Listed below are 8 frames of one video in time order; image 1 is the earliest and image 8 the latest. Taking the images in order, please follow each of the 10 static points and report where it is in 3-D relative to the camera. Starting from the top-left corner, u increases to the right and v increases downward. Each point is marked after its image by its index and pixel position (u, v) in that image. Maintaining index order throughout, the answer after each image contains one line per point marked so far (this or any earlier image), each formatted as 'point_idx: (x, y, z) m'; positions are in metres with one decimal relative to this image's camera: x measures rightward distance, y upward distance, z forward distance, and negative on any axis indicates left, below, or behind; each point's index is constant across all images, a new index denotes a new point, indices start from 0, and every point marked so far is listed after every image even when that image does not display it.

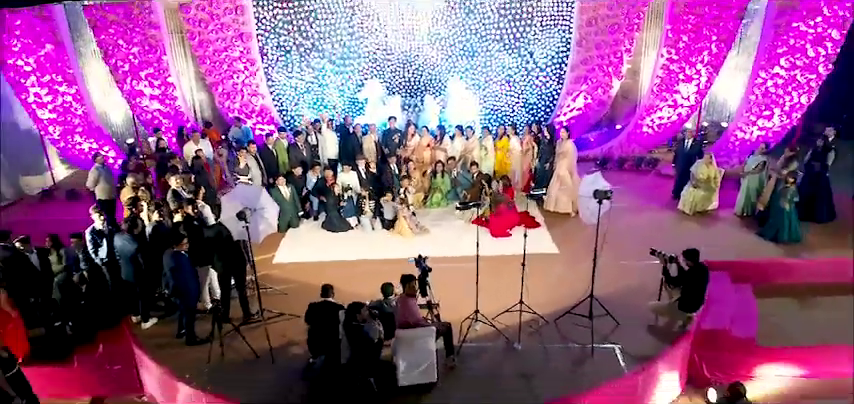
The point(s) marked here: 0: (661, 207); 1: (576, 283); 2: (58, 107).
0: (+2.6, -0.1, +6.9) m
1: (+1.2, -0.7, +5.4) m
2: (-4.9, +1.3, +8.3) m
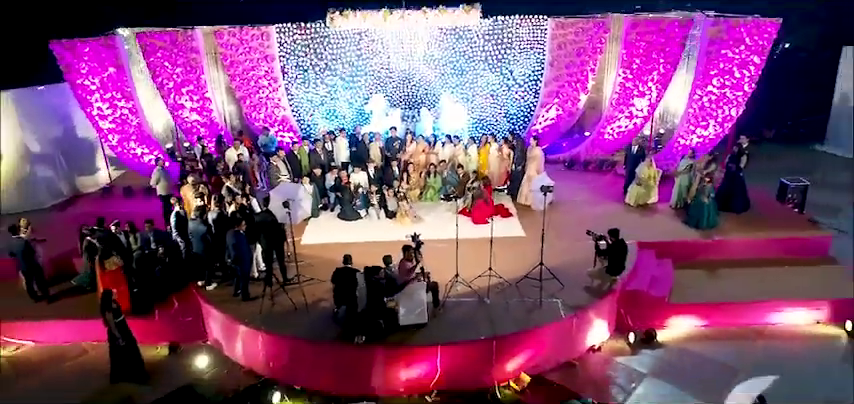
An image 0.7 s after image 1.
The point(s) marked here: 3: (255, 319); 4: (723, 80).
0: (+2.6, 0.0, +8.5) m
1: (+1.2, -0.6, +7.0) m
2: (-5.0, +1.3, +9.9) m
3: (-1.7, -1.1, +5.9) m
4: (+4.5, +1.8, +9.0) m
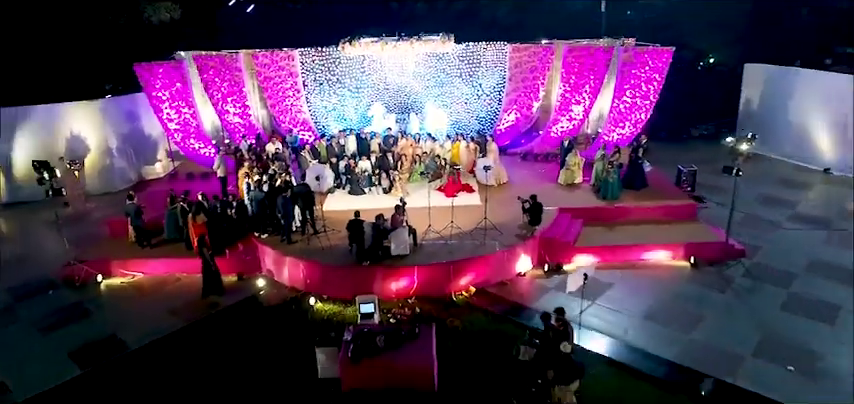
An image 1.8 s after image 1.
0: (+2.3, +0.4, +11.6) m
1: (+0.9, -0.2, +10.1) m
2: (-5.3, +1.7, +13.0) m
3: (-2.0, -0.8, +9.0) m
4: (+4.2, +2.2, +12.1) m
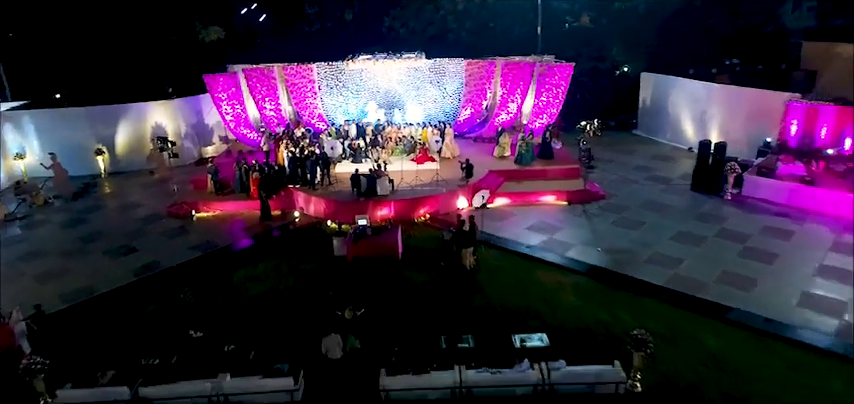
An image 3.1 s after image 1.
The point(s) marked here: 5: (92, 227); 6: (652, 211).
0: (+1.7, +1.3, +17.0) m
1: (+0.3, +0.7, +15.5) m
2: (-5.9, +2.6, +18.4) m
3: (-2.6, +0.2, +14.4) m
4: (+3.6, +3.2, +17.5) m
5: (-8.3, -0.7, +14.7) m
6: (+5.4, -0.2, +14.0) m
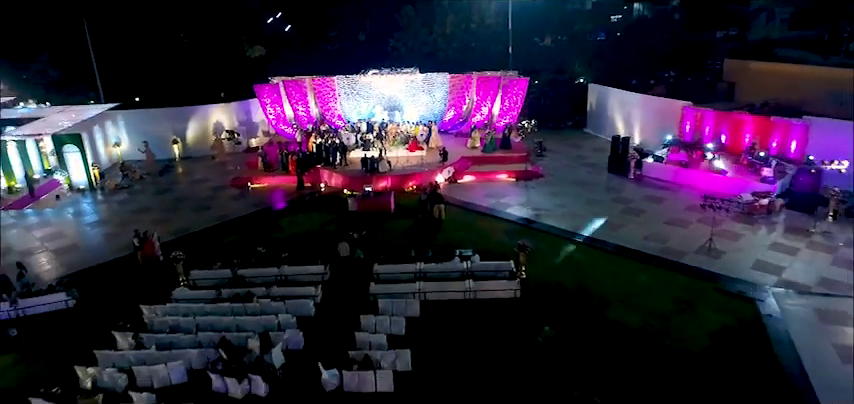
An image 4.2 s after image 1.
0: (+1.3, +2.1, +22.8) m
1: (-0.1, +1.5, +21.3) m
2: (-6.2, +3.5, +24.4) m
3: (-3.0, +1.0, +20.3) m
4: (+3.2, +4.0, +23.2) m
5: (-8.7, +0.2, +20.7) m
6: (+4.9, +0.5, +19.7) m
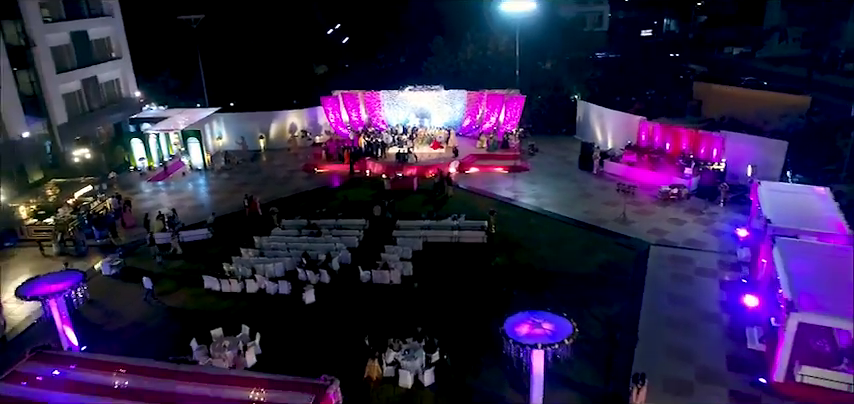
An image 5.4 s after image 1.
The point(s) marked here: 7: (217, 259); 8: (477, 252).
0: (+2.3, +2.8, +30.2) m
1: (+0.7, +2.3, +28.9) m
2: (-5.0, +4.5, +32.4) m
3: (-2.3, +1.9, +28.1) m
4: (+4.3, +4.6, +30.5) m
5: (-7.9, +1.3, +29.0) m
6: (+5.6, +1.1, +26.9) m
7: (-6.9, -1.9, +19.6) m
8: (+1.7, -1.6, +19.6) m
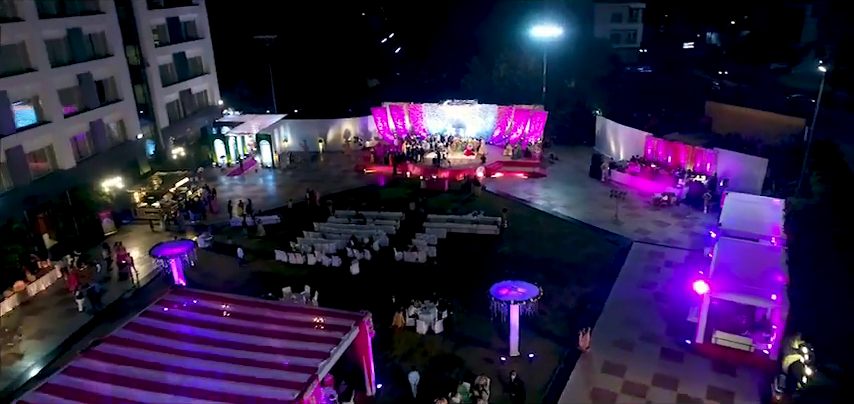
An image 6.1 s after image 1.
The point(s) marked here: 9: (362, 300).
0: (+4.2, +2.8, +34.8) m
1: (+2.5, +2.3, +33.7) m
2: (-2.8, +4.7, +37.7) m
3: (-0.5, +2.0, +33.1) m
4: (+6.3, +4.5, +35.0) m
5: (-6.1, +1.6, +34.5) m
6: (+7.2, +1.0, +31.2) m
7: (-6.0, -1.6, +25.0) m
8: (+2.6, -1.6, +24.3) m
9: (-2.2, -3.2, +19.7) m
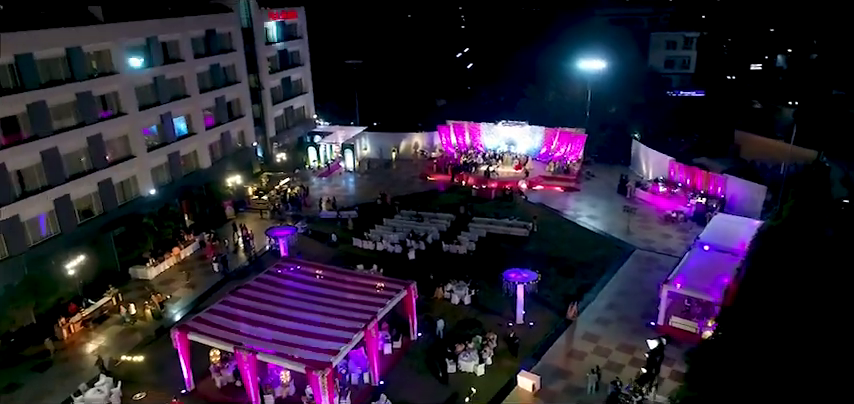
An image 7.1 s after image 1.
0: (+8.0, +2.2, +40.8) m
1: (+6.1, +1.9, +39.9) m
2: (+1.4, +4.5, +44.5) m
3: (+3.0, +1.7, +39.7) m
4: (+10.1, +3.8, +40.7) m
5: (-2.4, +1.6, +41.8) m
6: (+10.3, +0.3, +36.9) m
7: (-3.6, -1.5, +32.4) m
8: (+4.8, -2.0, +30.6) m
9: (-0.6, -3.4, +26.6) m
